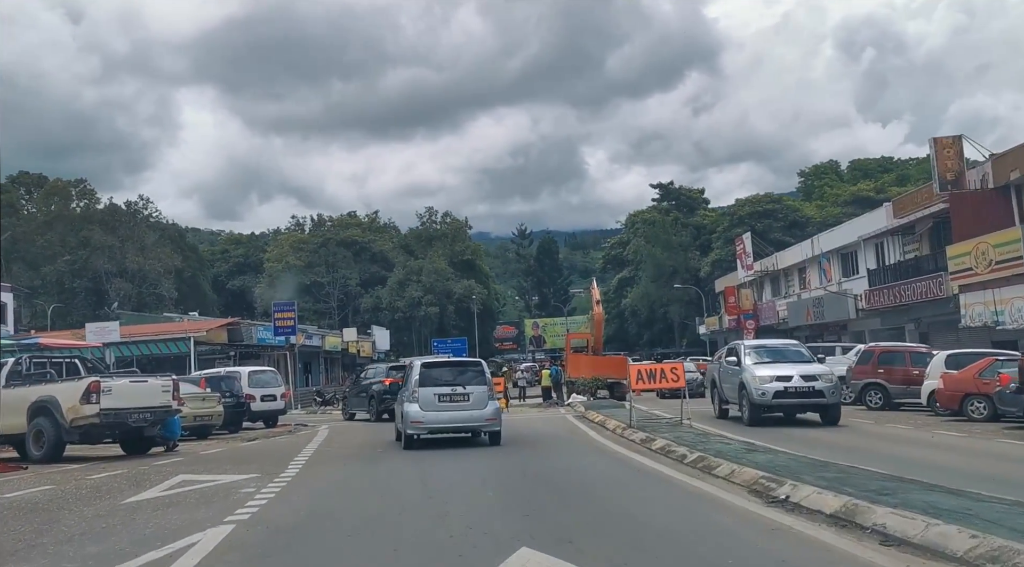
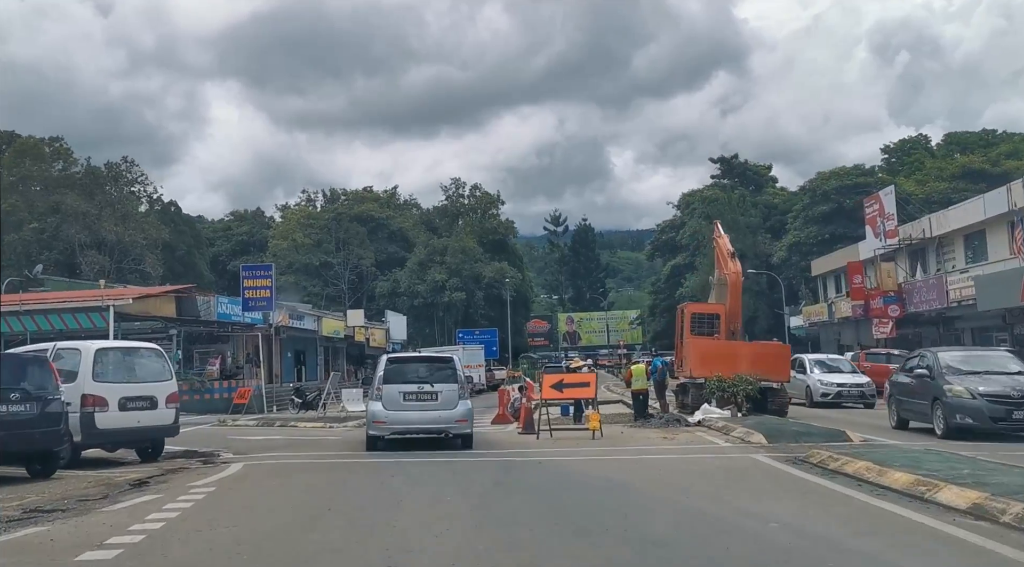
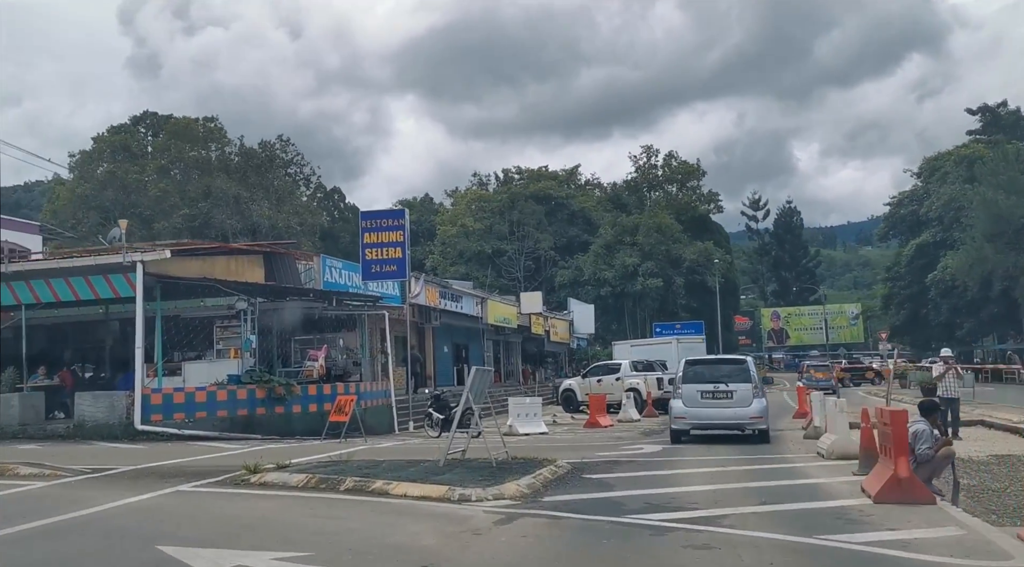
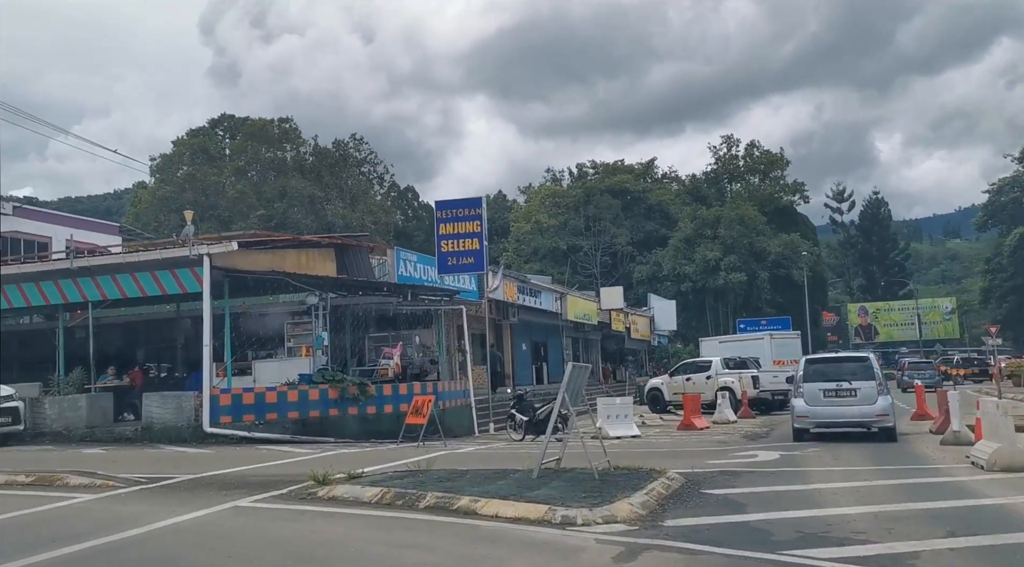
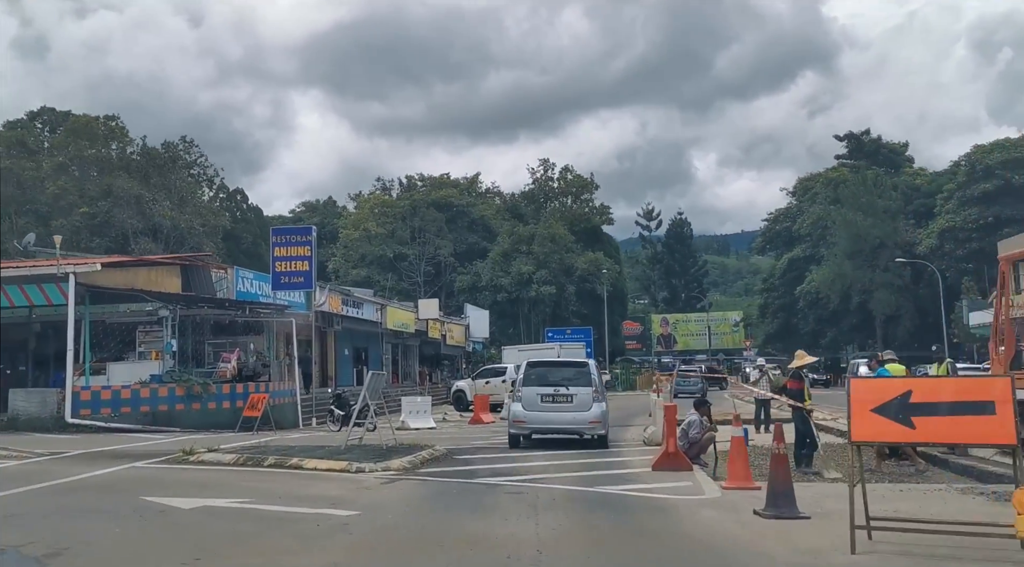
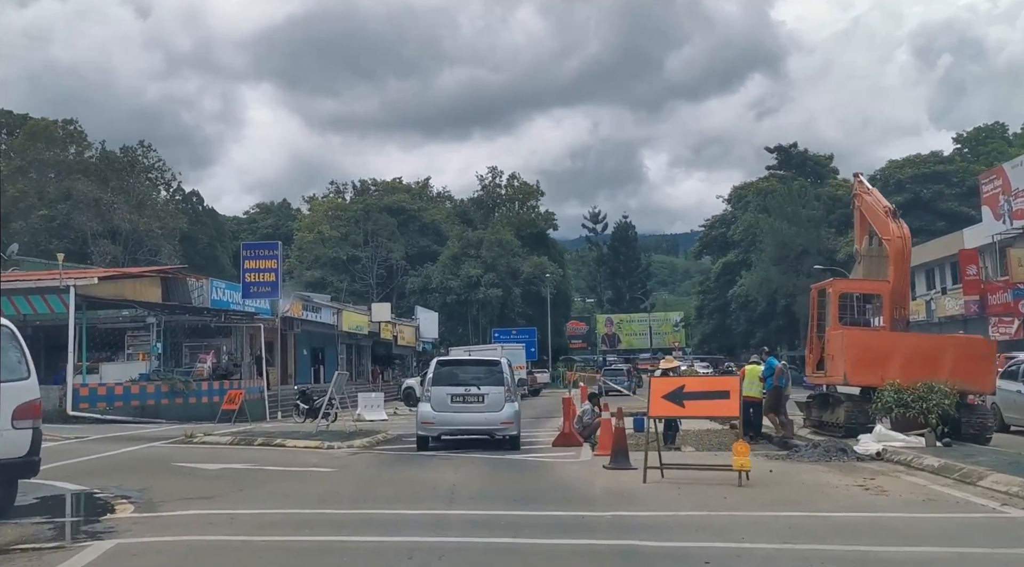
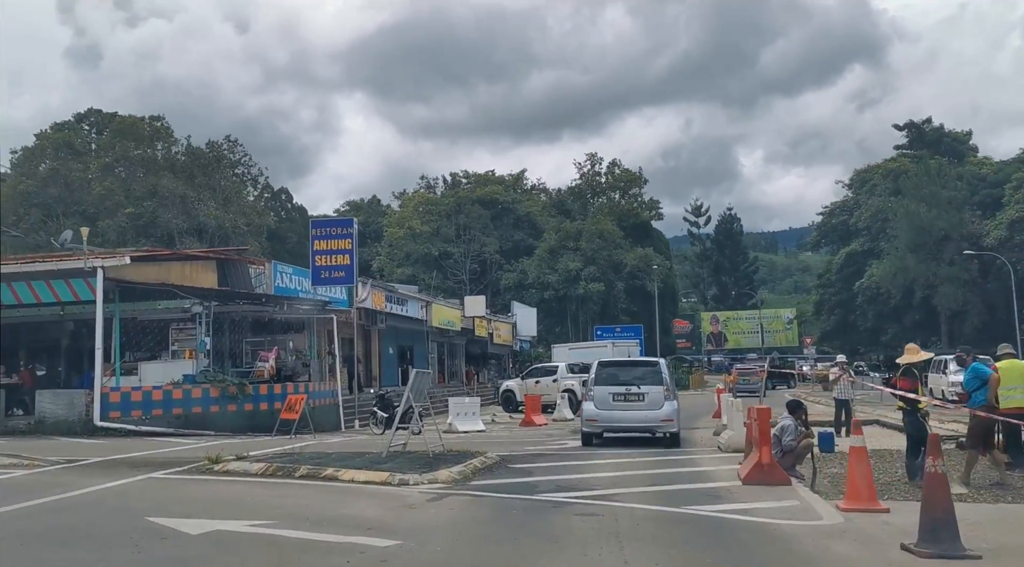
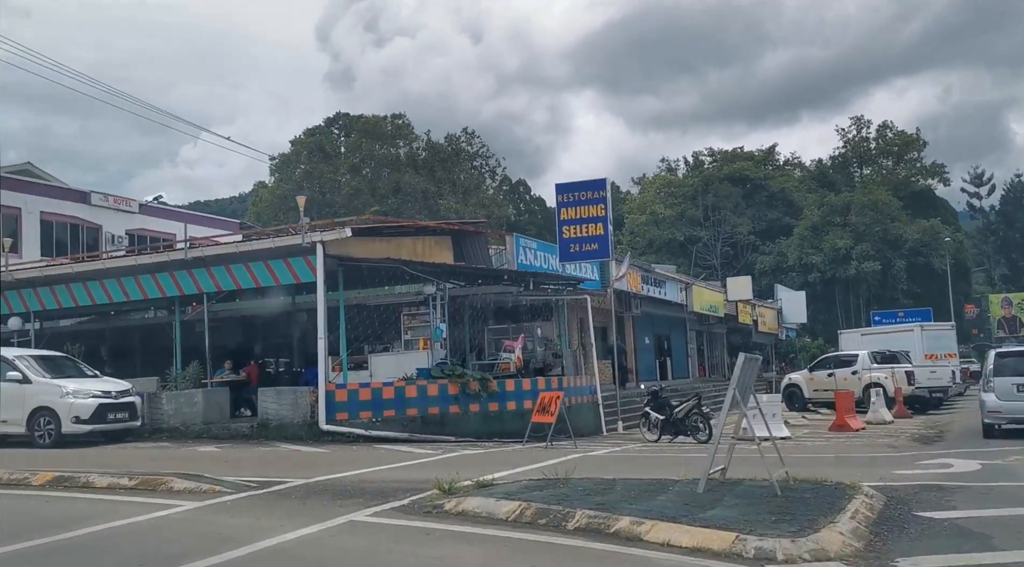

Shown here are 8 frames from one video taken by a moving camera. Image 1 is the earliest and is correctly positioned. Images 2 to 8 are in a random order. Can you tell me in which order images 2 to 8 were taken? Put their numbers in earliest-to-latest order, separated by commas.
2, 6, 5, 7, 3, 4, 8
